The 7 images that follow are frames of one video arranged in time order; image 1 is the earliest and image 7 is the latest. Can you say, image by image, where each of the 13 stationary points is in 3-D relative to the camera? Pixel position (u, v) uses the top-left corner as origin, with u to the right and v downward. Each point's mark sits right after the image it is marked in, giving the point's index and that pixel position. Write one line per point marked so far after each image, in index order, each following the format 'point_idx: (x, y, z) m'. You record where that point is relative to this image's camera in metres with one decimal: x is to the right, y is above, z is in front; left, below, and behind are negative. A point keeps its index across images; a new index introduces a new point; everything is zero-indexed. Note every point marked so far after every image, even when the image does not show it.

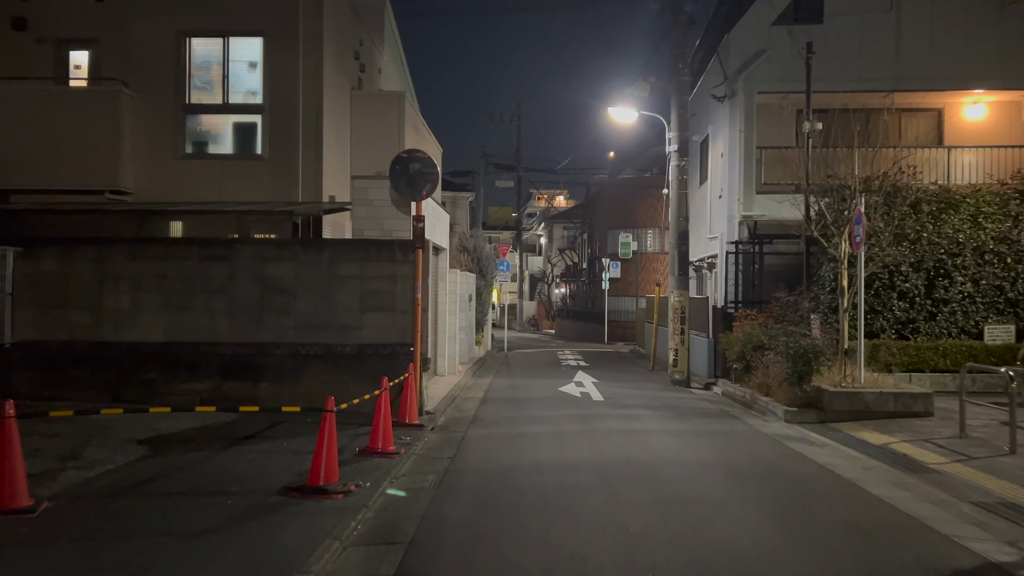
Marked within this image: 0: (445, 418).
0: (-1.0, -1.9, +11.3) m
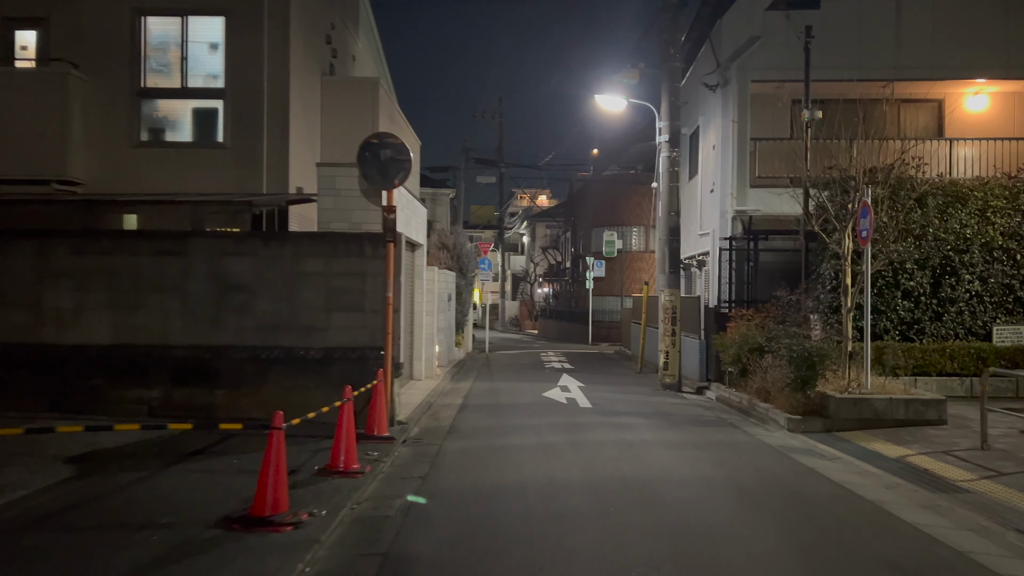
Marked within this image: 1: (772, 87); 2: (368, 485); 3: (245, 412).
0: (-1.2, -1.9, +10.3) m
1: (+5.4, +4.1, +16.2) m
2: (-1.3, -1.8, +7.3) m
3: (-3.5, -1.6, +10.3) m
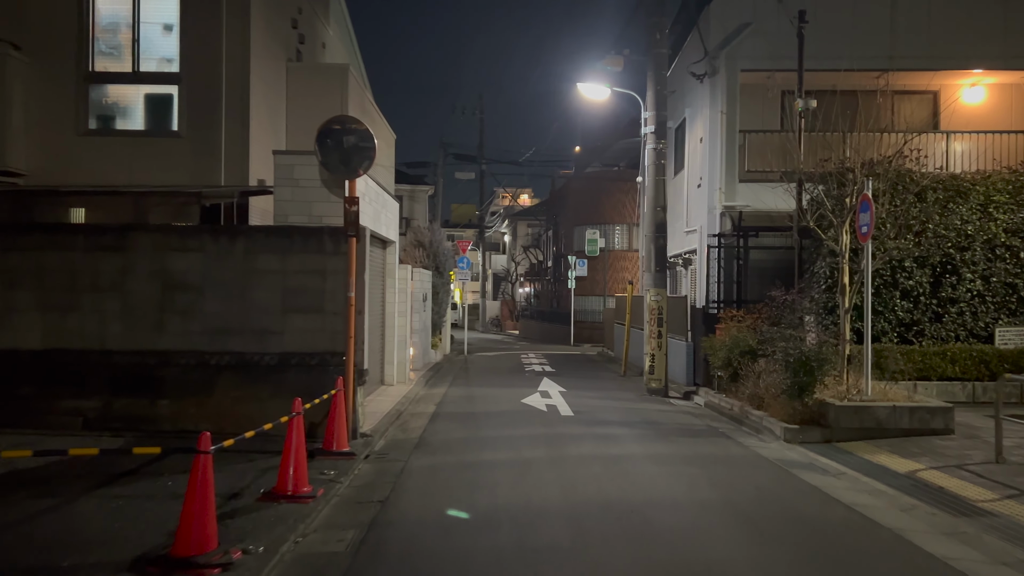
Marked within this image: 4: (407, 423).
0: (-1.5, -1.8, +9.4) m
1: (+4.9, +4.2, +15.4) m
2: (-1.6, -1.8, +6.4) m
3: (-3.8, -1.6, +9.4) m
4: (-1.5, -1.9, +10.7) m
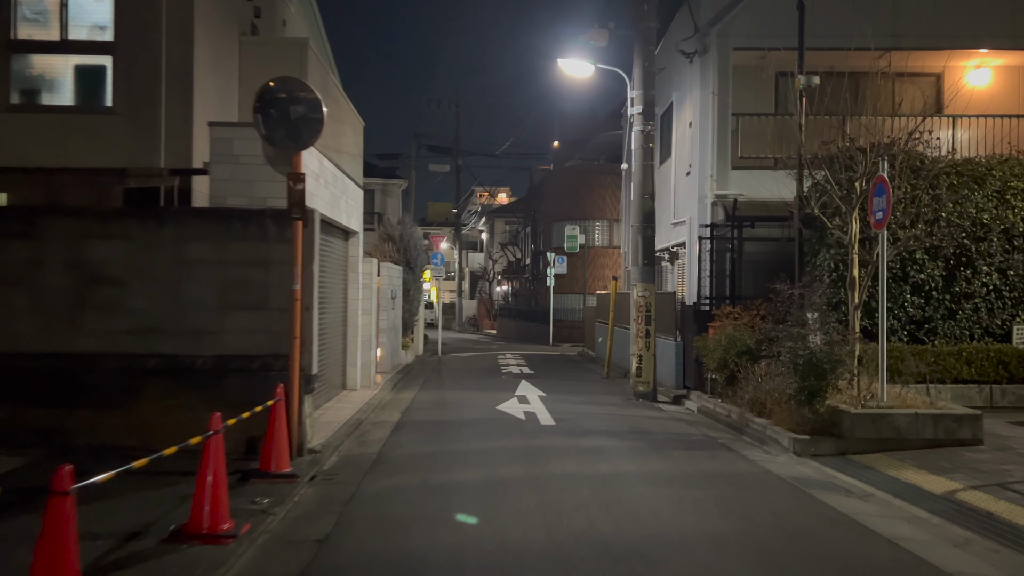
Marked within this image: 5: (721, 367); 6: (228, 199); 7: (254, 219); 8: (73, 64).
0: (-1.8, -1.8, +8.1) m
1: (+4.5, +4.2, +14.3) m
2: (-1.8, -1.7, +5.1) m
3: (-4.1, -1.5, +8.0) m
4: (-1.8, -1.8, +9.4) m
5: (+3.0, -1.1, +11.3) m
6: (-3.1, +1.0, +8.7) m
7: (-2.7, +0.7, +8.1) m
8: (-6.0, +3.1, +10.6) m
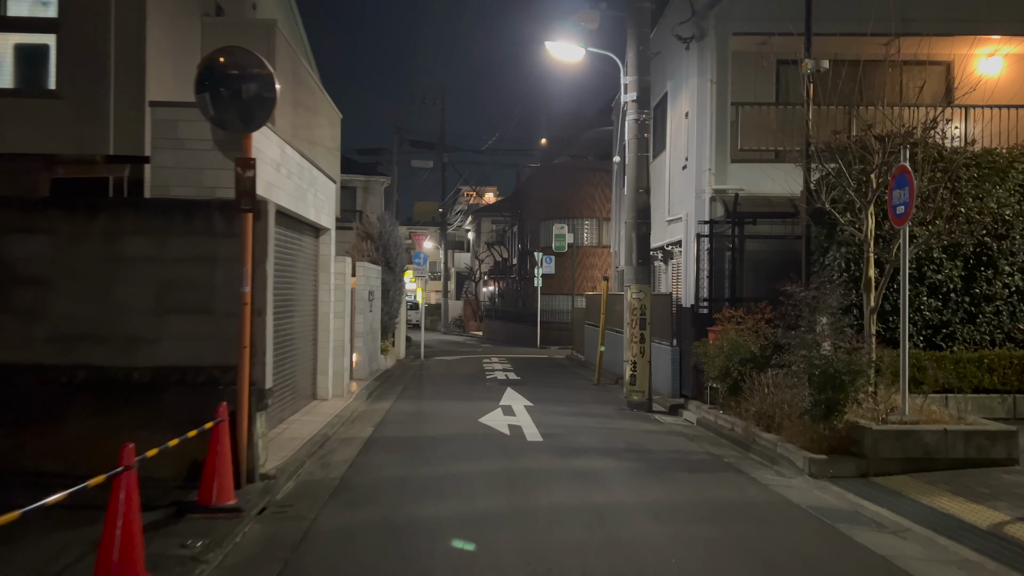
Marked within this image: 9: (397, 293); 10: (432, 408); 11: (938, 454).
0: (-2.0, -1.8, +7.1) m
1: (+4.2, +4.2, +13.4) m
2: (-1.9, -1.8, +4.1) m
3: (-4.3, -1.6, +7.0) m
4: (-2.0, -1.8, +8.4) m
5: (+2.8, -1.2, +10.3) m
6: (-3.3, +1.0, +7.7) m
7: (-2.8, +0.7, +7.1) m
8: (-6.2, +3.0, +9.6) m
9: (-2.9, -0.1, +19.7) m
10: (-1.2, -1.8, +11.9) m
11: (+4.1, -1.6, +7.6) m
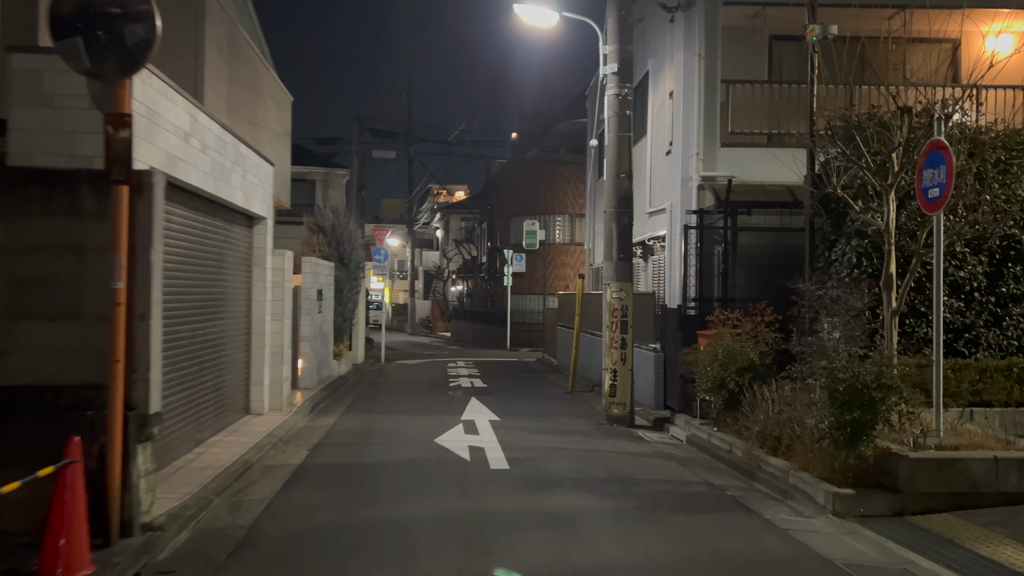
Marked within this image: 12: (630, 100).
0: (-2.3, -1.8, +5.6) m
1: (+3.6, +4.2, +12.1) m
2: (-2.1, -1.7, +2.6) m
3: (-4.6, -1.5, +5.3) m
4: (-2.3, -1.8, +6.9) m
5: (+2.4, -1.1, +8.9) m
6: (-3.6, +1.0, +6.0) m
7: (-3.1, +0.7, +5.5) m
8: (-6.6, +3.1, +7.8) m
9: (-3.7, -0.1, +18.1) m
10: (-1.7, -1.8, +10.3) m
11: (+3.8, -1.6, +6.3) m
12: (+1.6, +2.5, +10.7) m
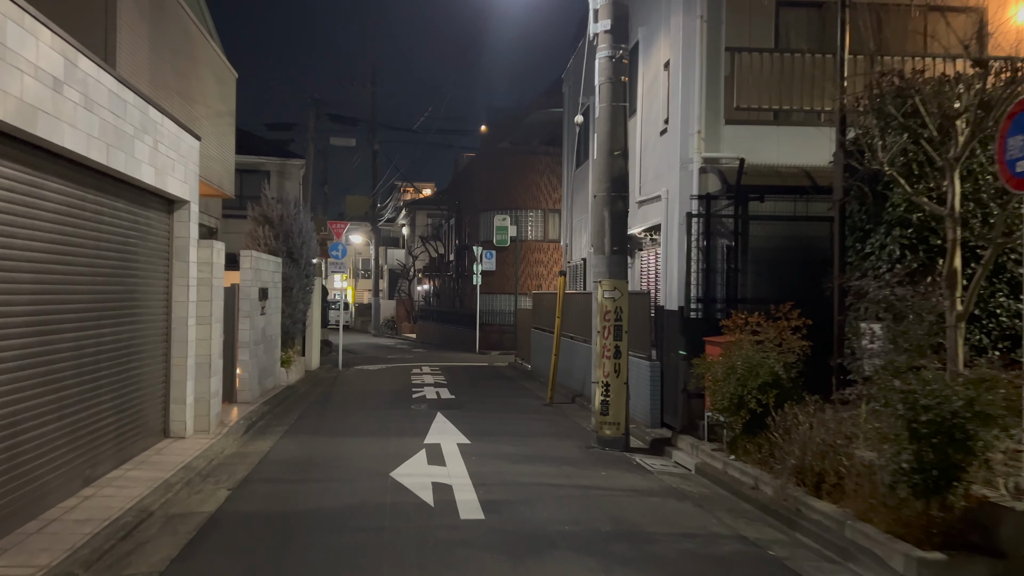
0: (-2.4, -1.7, +3.8) m
1: (+3.3, +4.3, +10.5) m
2: (-2.1, -1.7, +0.8) m
3: (-4.6, -1.5, +3.5) m
4: (-2.5, -1.7, +5.1) m
5: (+2.1, -1.1, +7.4) m
6: (-3.8, +1.0, +4.2) m
7: (-3.2, +0.7, +3.7) m
8: (-6.8, +3.1, +5.9) m
9: (-4.3, -0.1, +16.3) m
10: (-2.0, -1.8, +8.6) m
11: (+3.7, -1.6, +4.7) m
12: (+1.3, +2.6, +9.1) m
